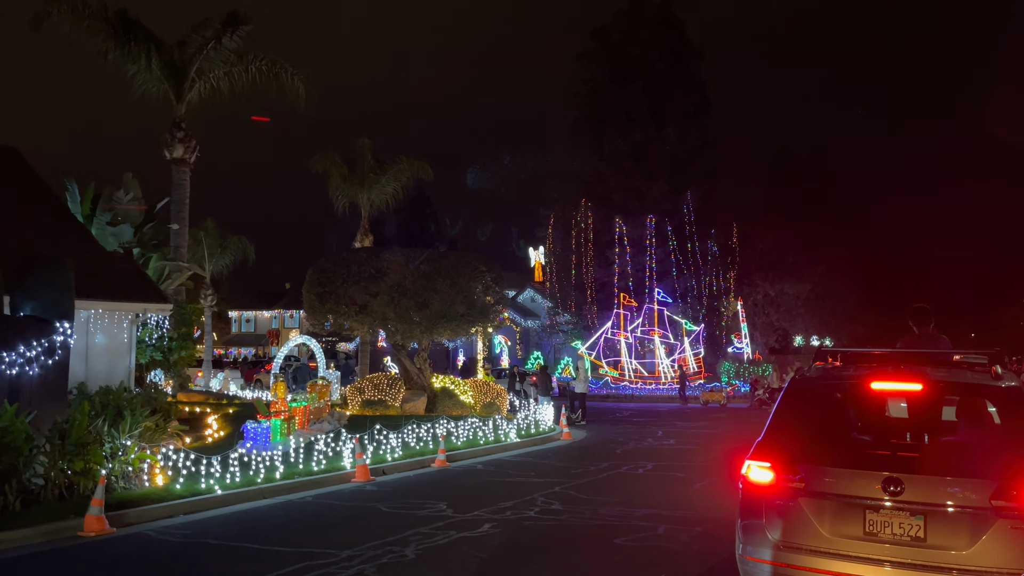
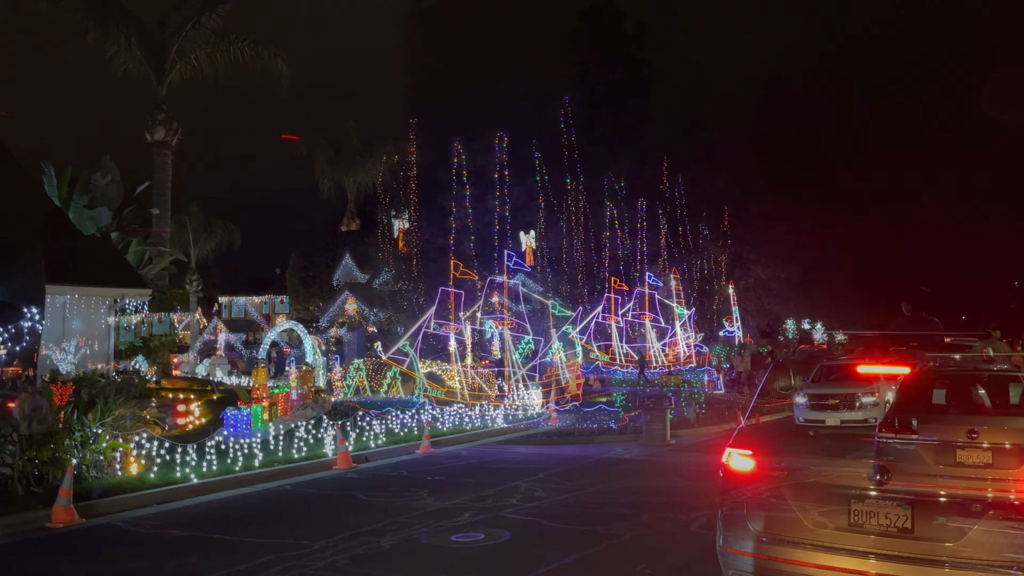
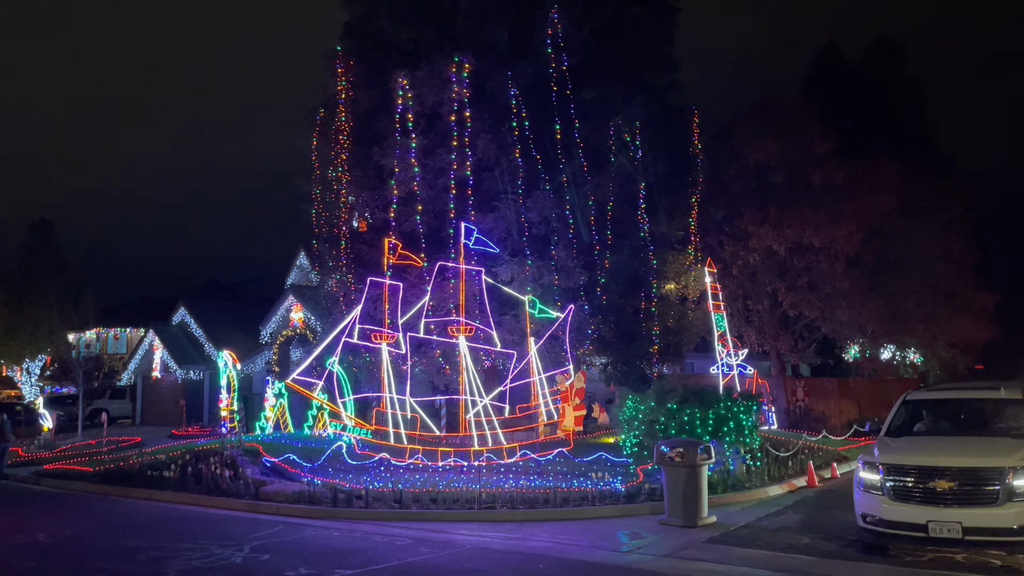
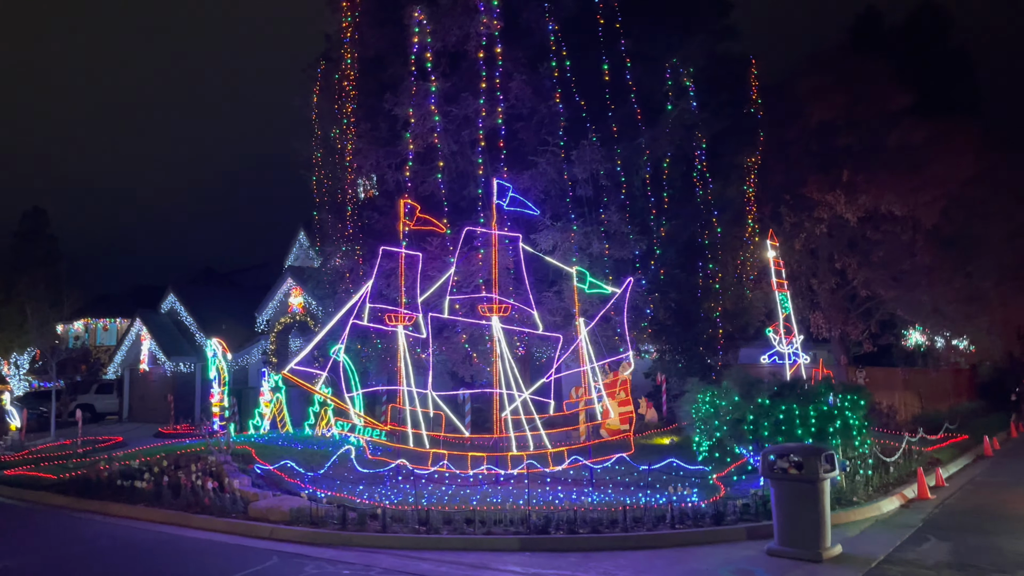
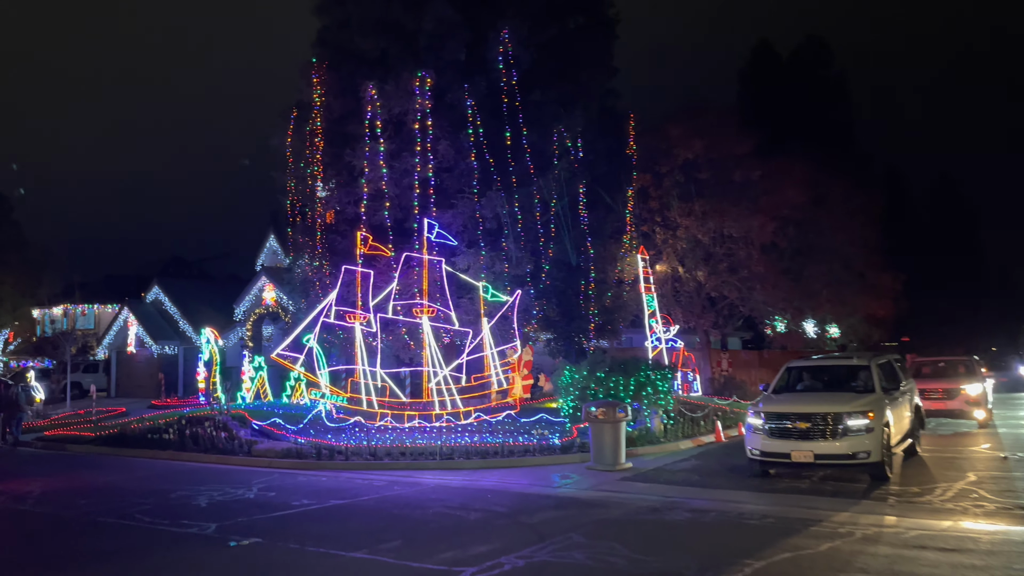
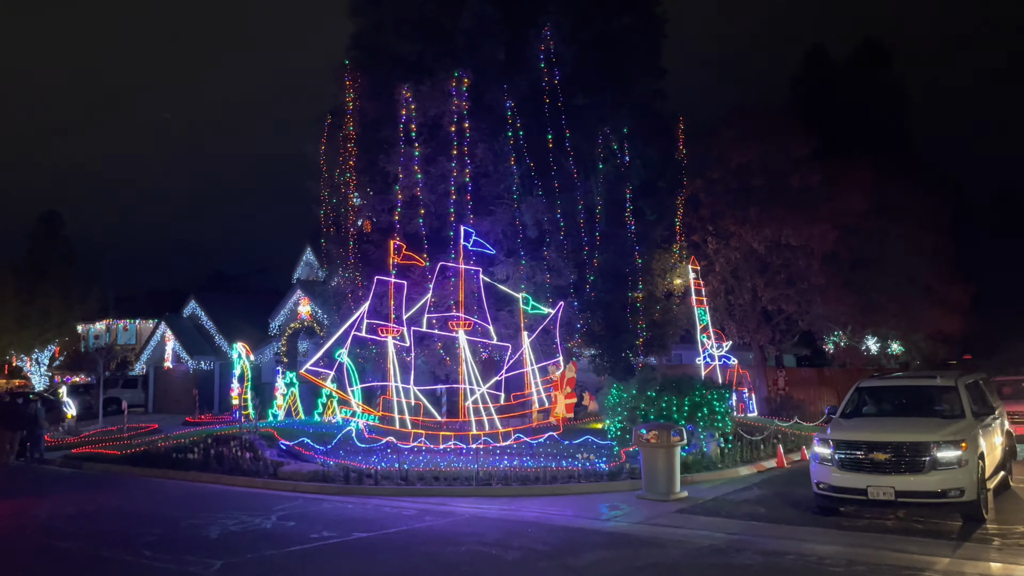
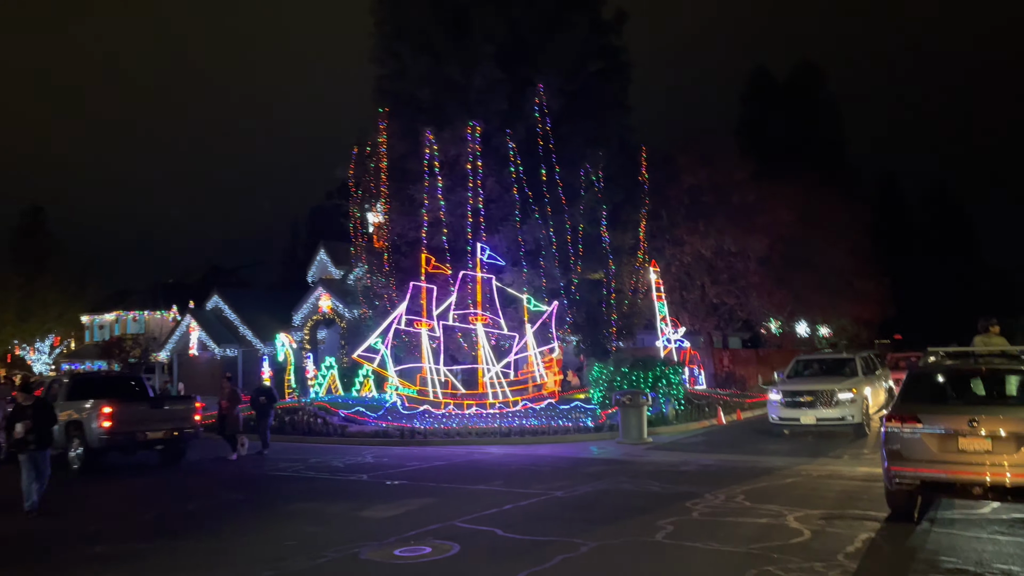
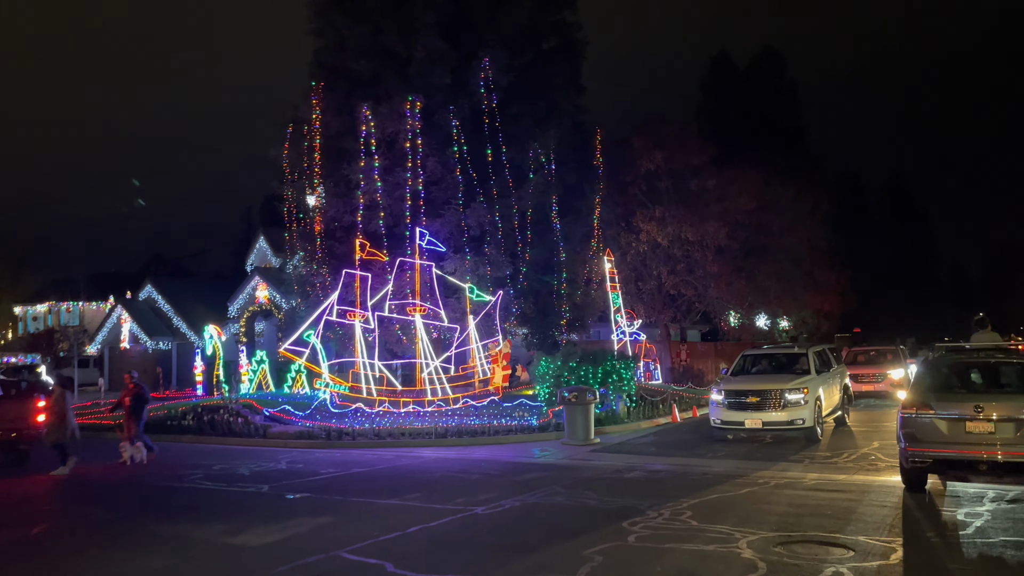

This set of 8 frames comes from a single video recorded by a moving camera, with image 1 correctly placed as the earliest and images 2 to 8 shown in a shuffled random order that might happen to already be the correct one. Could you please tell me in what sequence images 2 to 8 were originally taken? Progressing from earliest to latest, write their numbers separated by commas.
2, 7, 8, 5, 6, 3, 4
